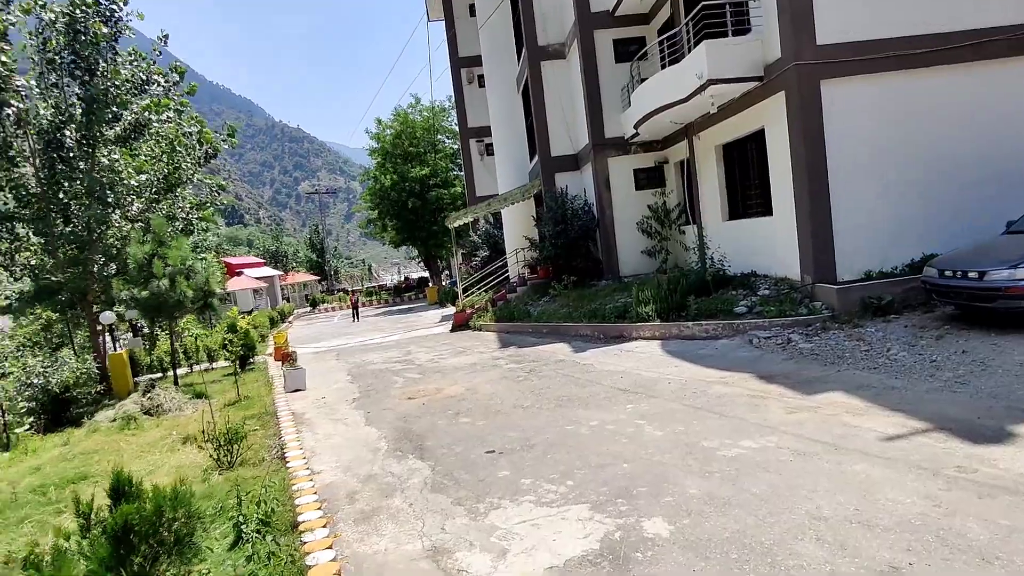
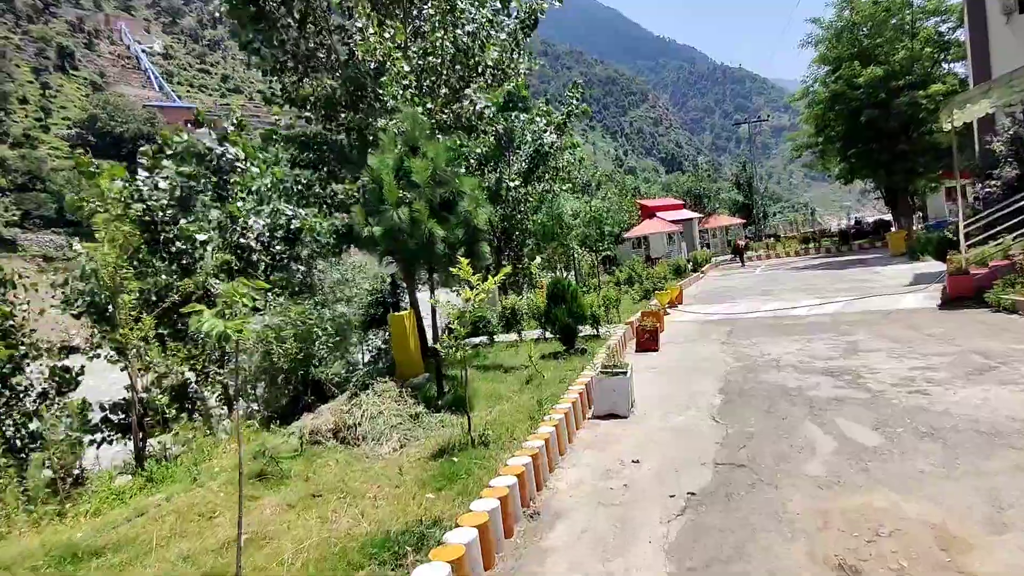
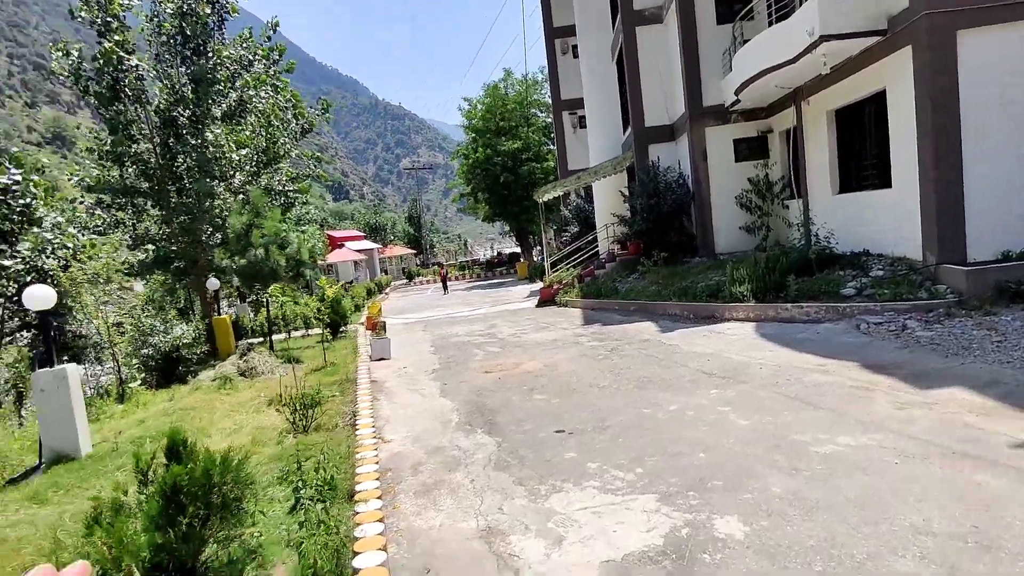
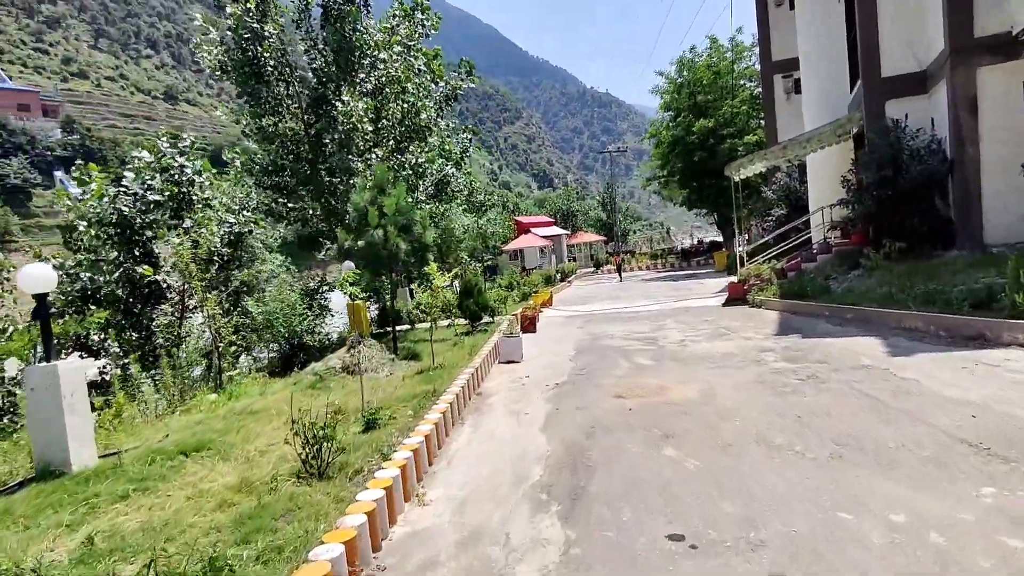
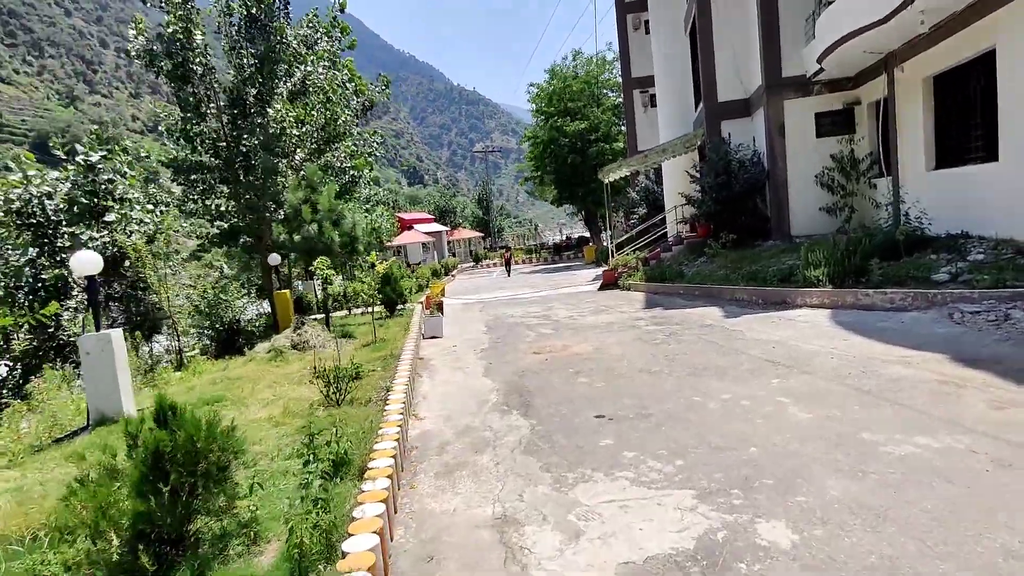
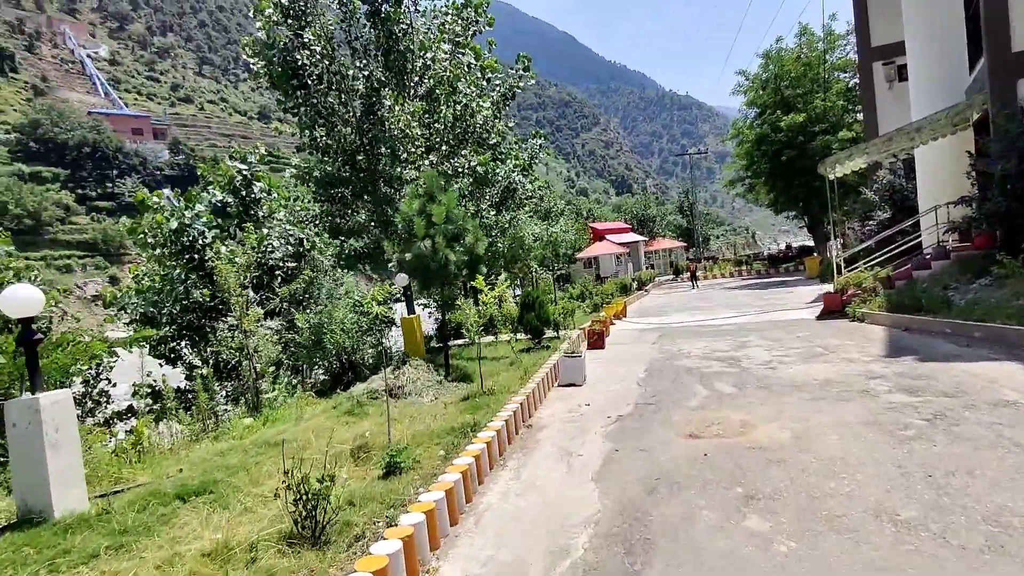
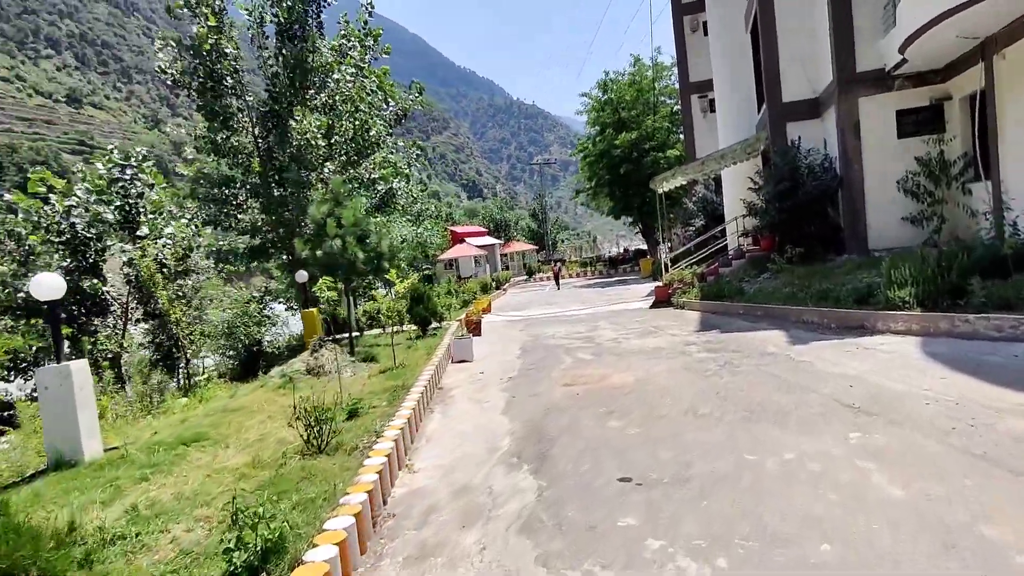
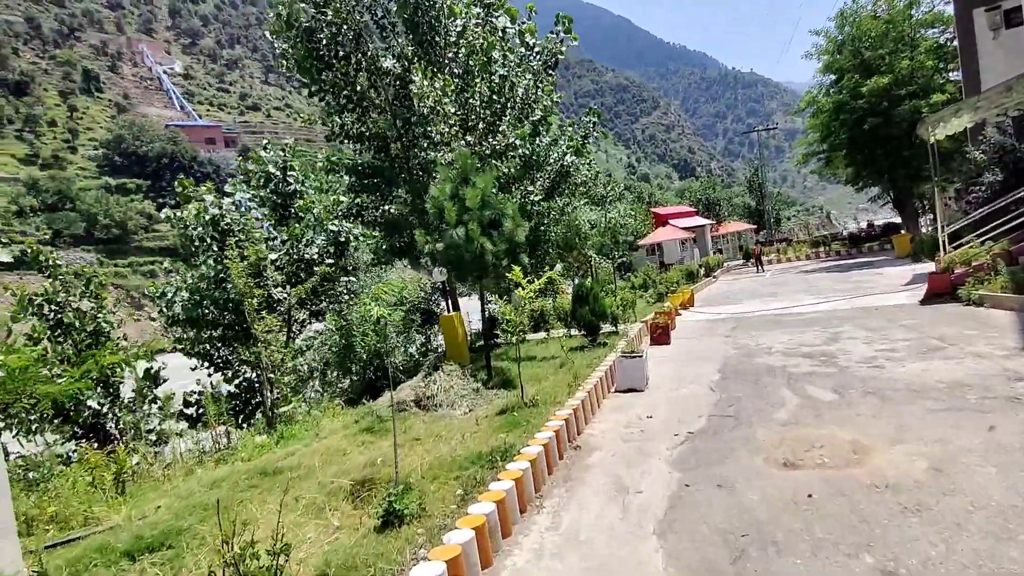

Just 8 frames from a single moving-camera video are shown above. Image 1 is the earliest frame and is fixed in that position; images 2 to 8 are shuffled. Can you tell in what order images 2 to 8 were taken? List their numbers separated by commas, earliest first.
3, 5, 7, 4, 6, 8, 2
